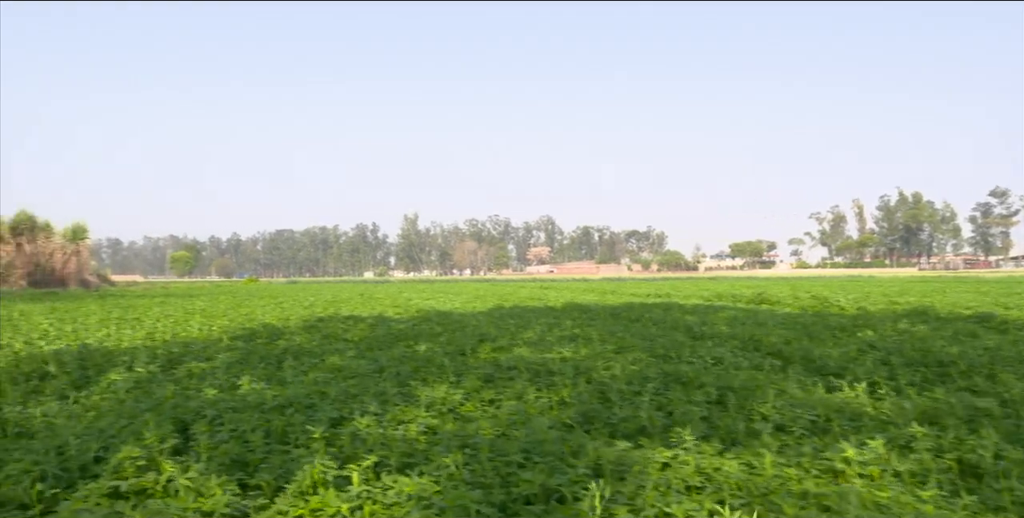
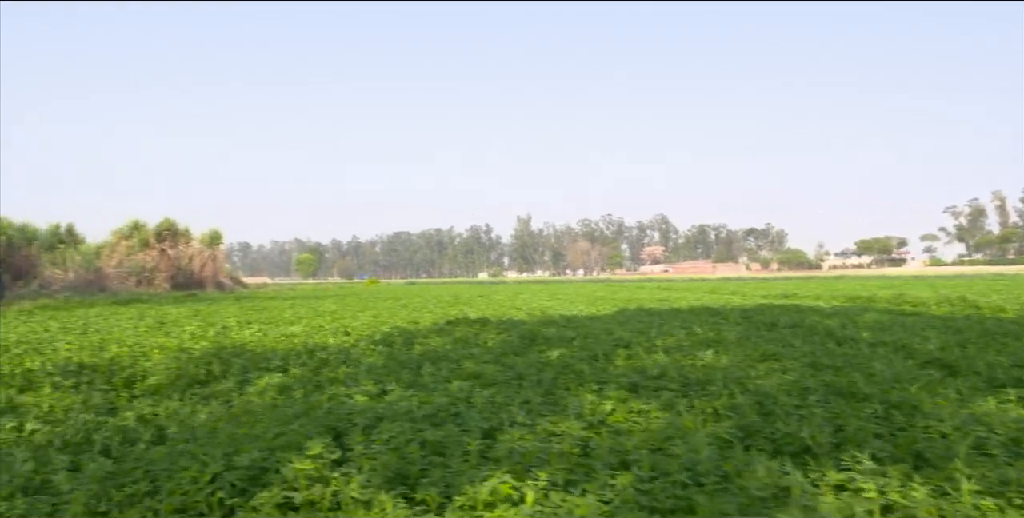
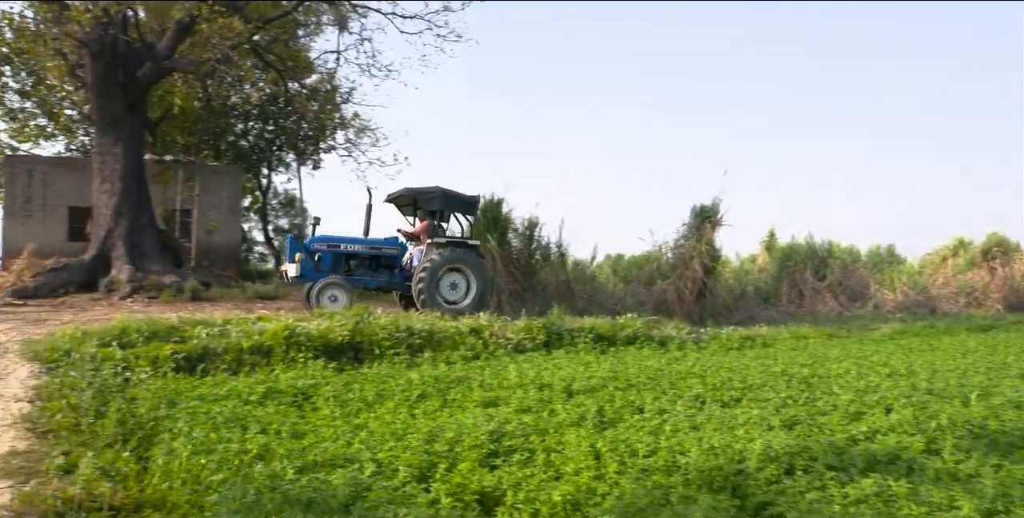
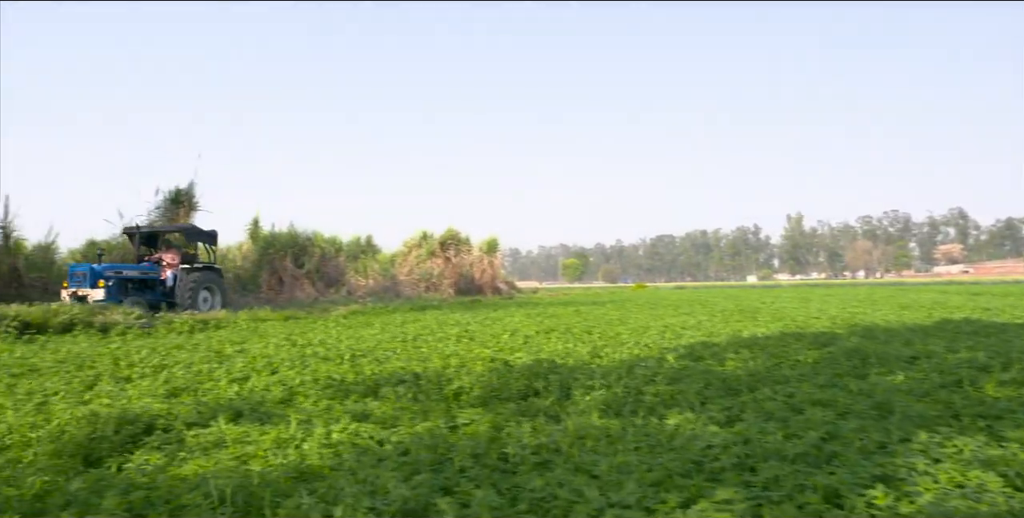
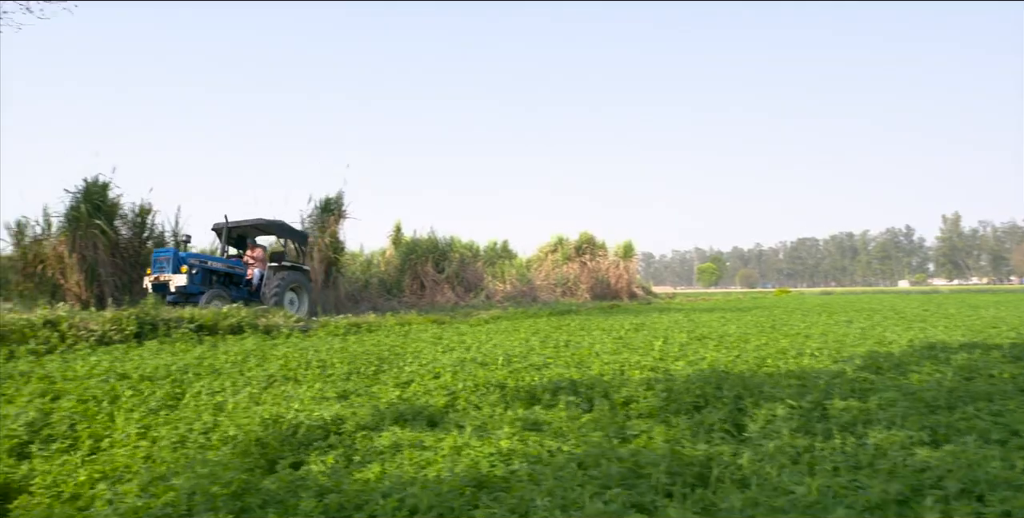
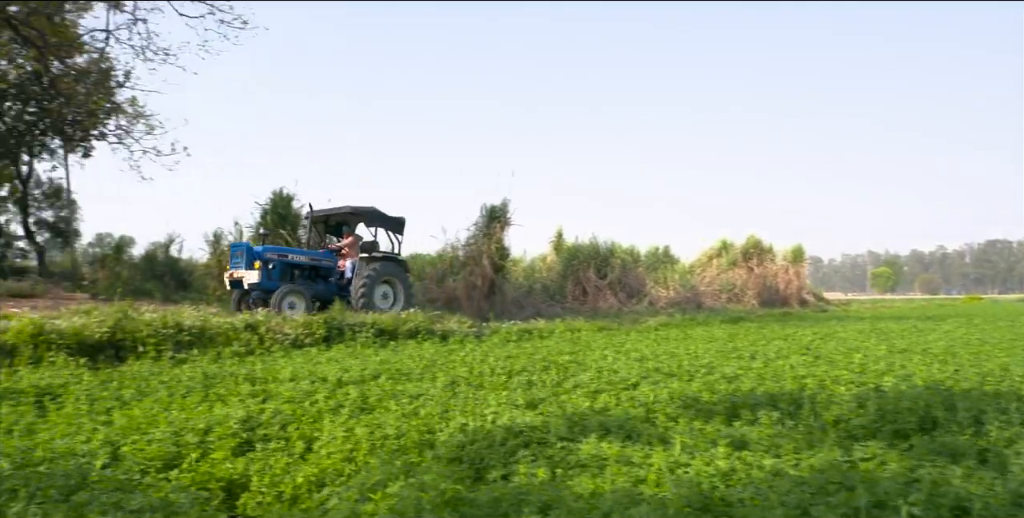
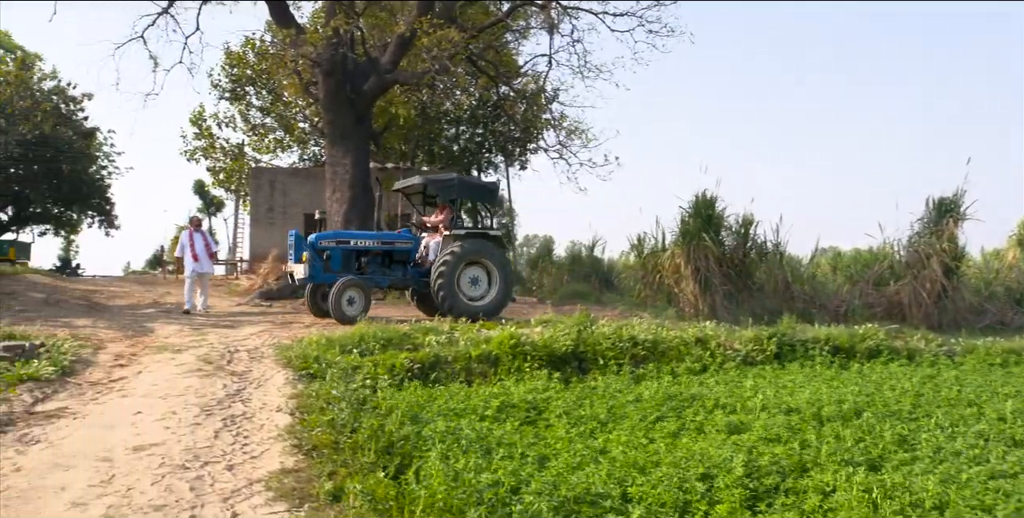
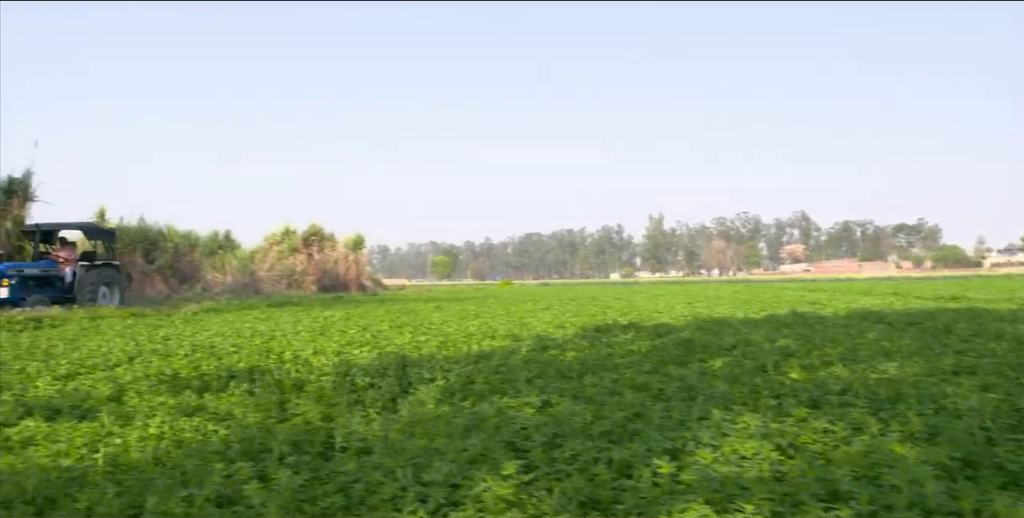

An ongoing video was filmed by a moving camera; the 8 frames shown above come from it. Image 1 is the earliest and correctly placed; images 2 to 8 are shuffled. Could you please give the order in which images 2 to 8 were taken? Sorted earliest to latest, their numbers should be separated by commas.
2, 8, 4, 5, 6, 3, 7
